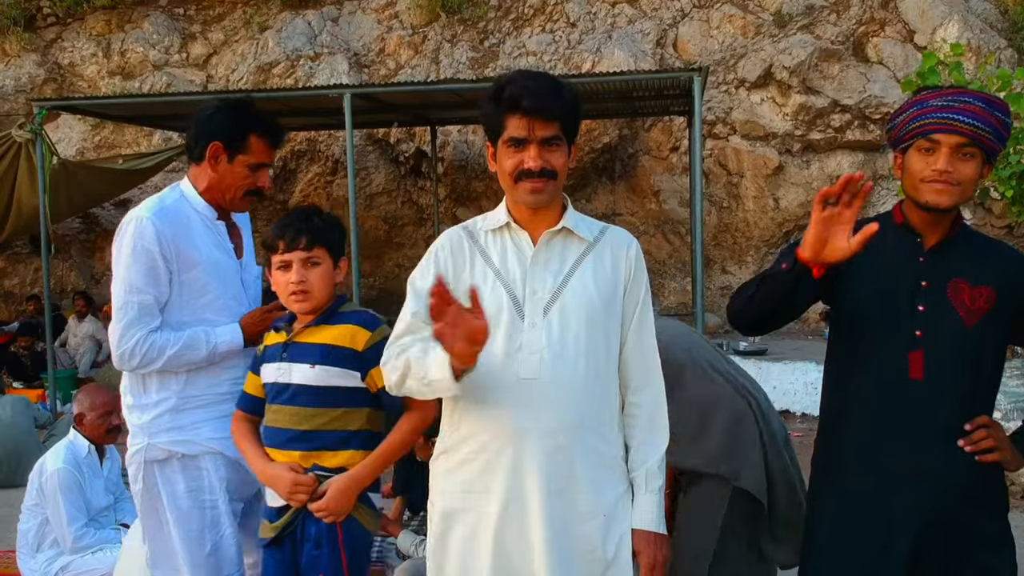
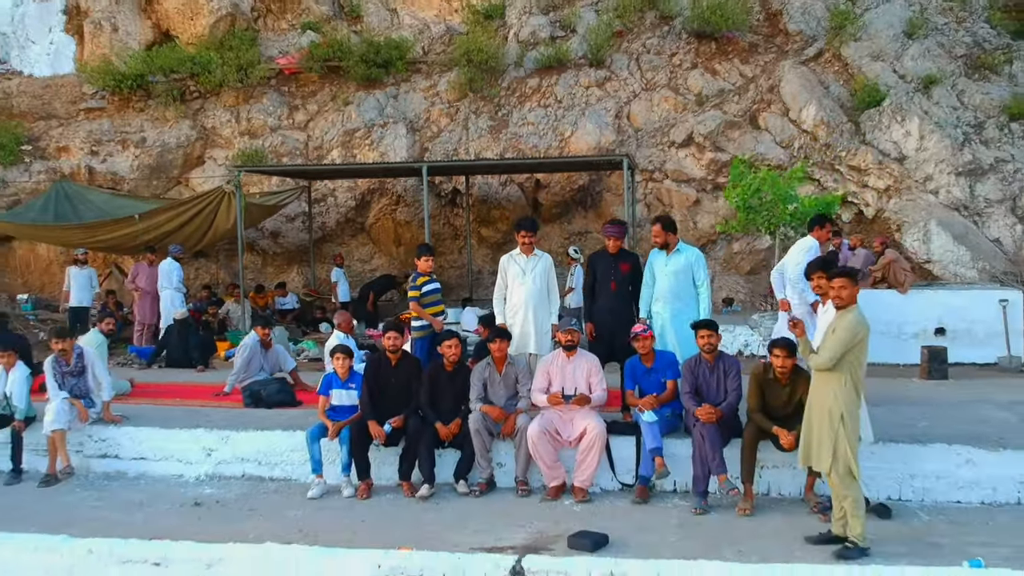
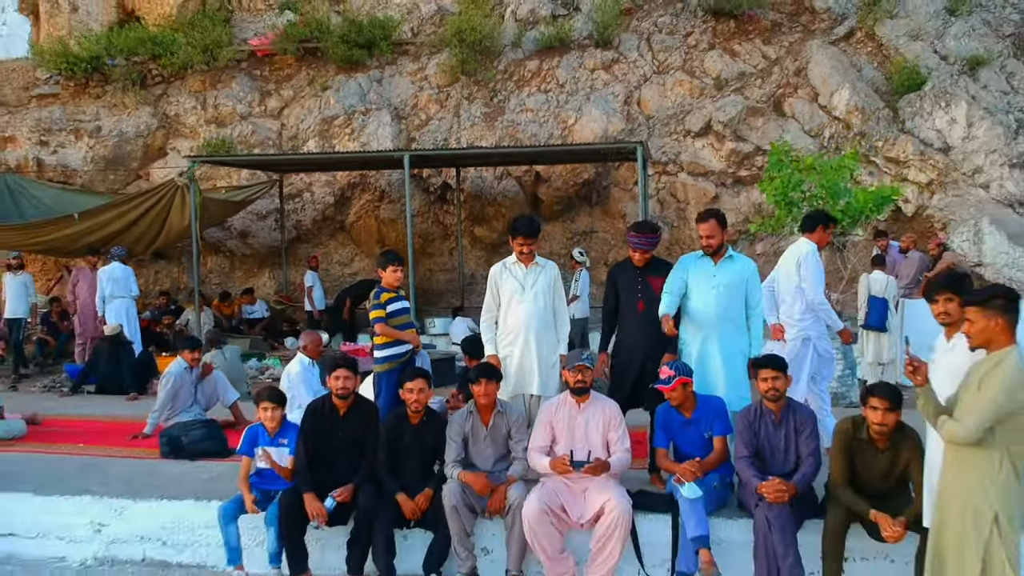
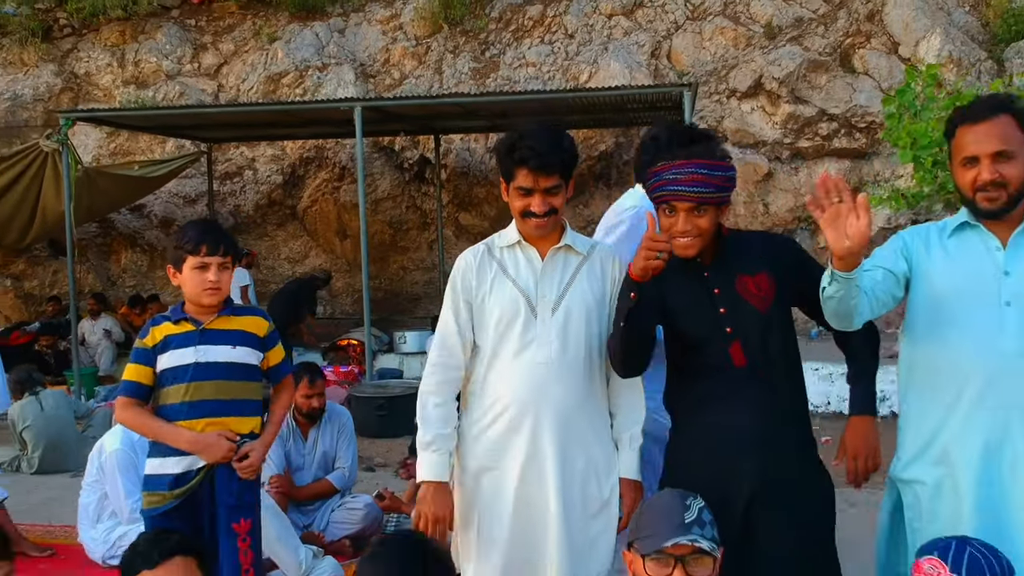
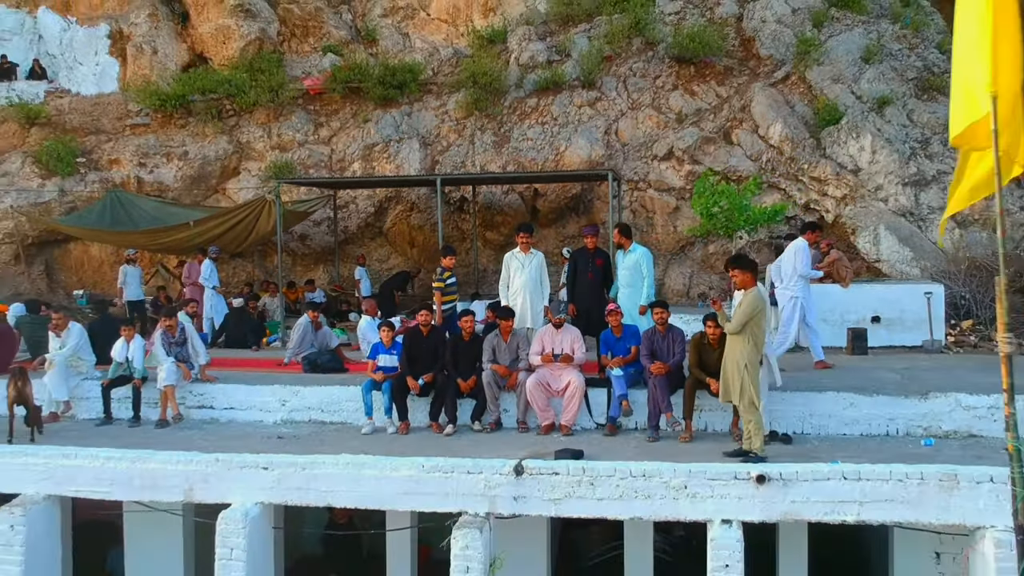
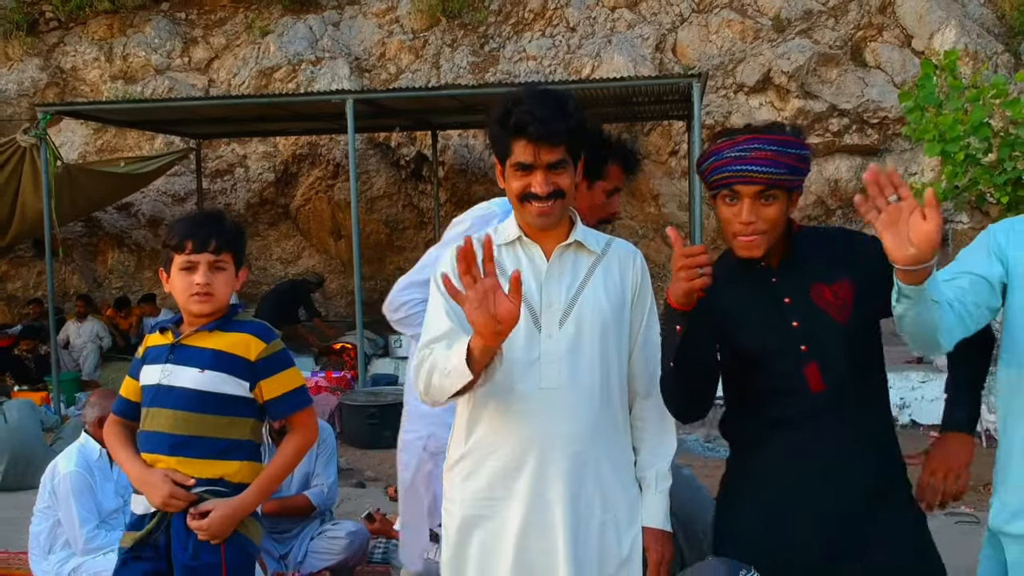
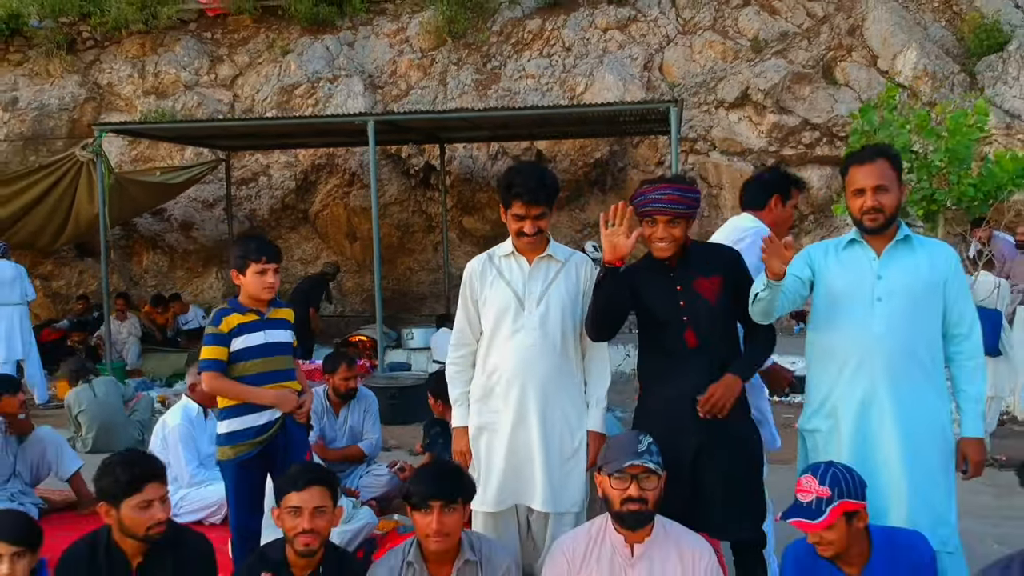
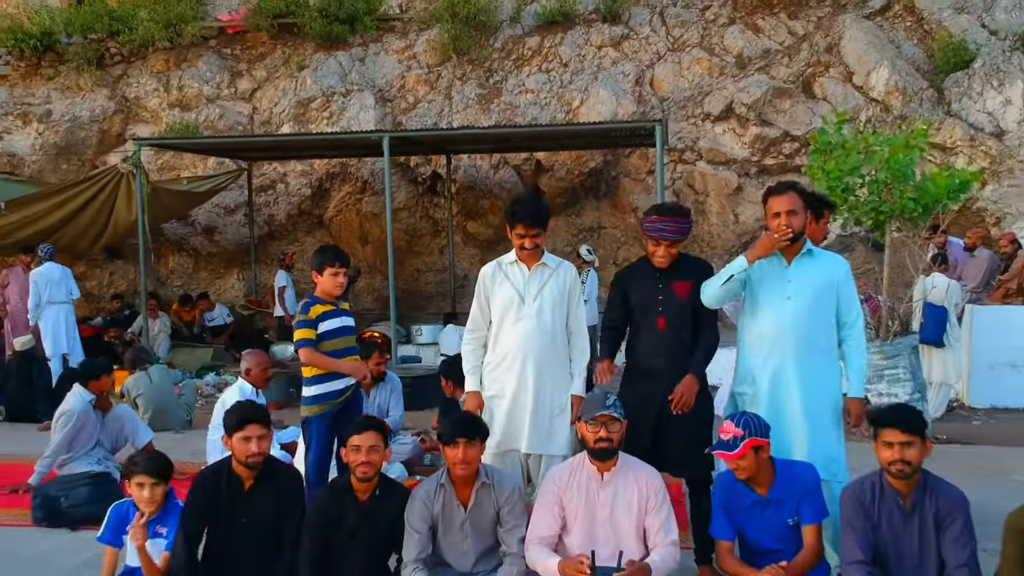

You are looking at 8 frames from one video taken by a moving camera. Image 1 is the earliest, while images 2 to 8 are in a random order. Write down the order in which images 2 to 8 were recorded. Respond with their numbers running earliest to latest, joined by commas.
6, 4, 7, 8, 3, 2, 5
